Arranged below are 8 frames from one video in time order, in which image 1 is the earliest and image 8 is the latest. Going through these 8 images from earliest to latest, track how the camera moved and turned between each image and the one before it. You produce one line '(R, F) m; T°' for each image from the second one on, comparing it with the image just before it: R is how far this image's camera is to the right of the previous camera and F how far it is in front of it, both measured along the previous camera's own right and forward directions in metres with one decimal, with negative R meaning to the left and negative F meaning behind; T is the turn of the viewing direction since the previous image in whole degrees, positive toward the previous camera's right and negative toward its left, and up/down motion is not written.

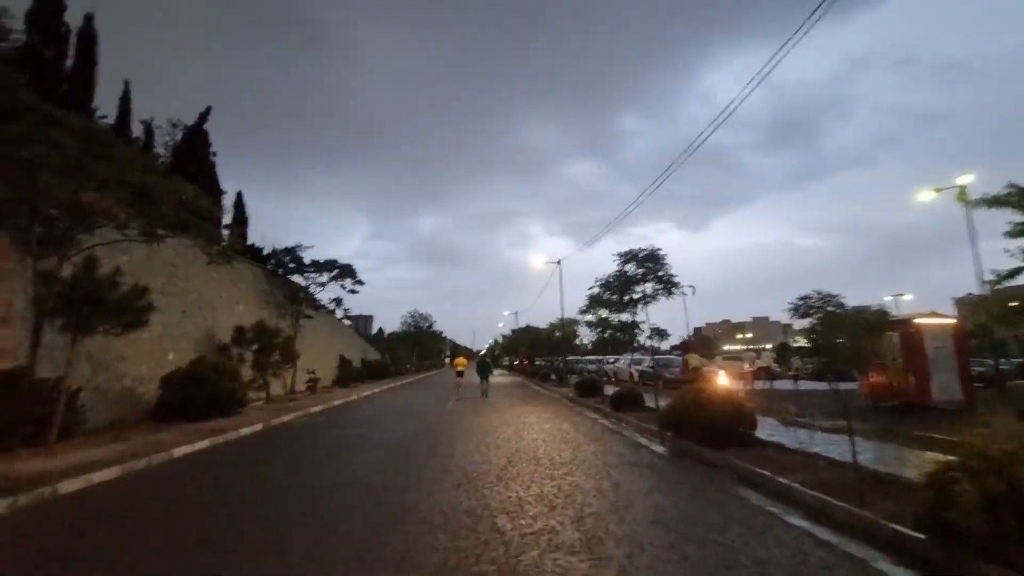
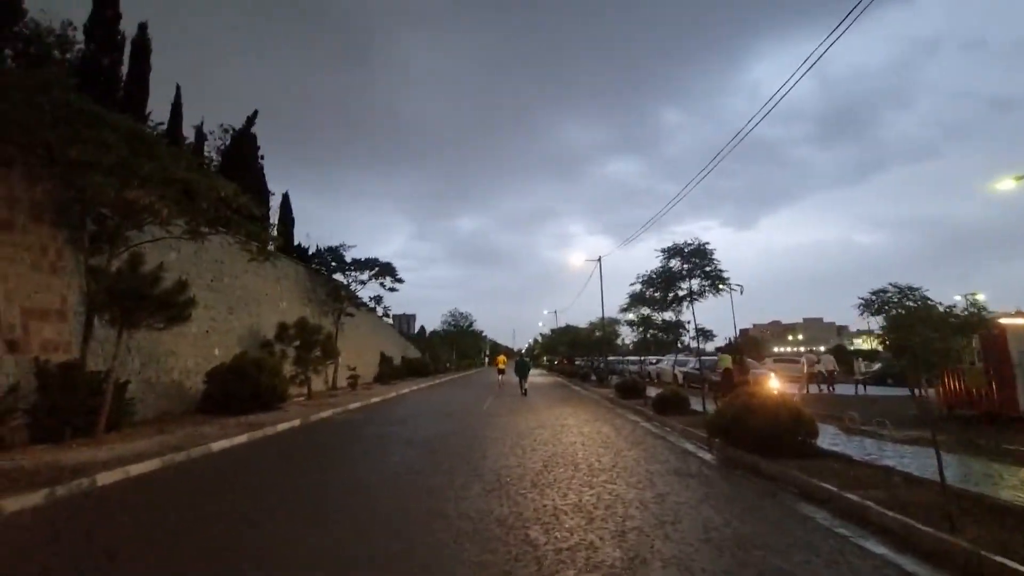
(+0.1, +0.6) m; -5°
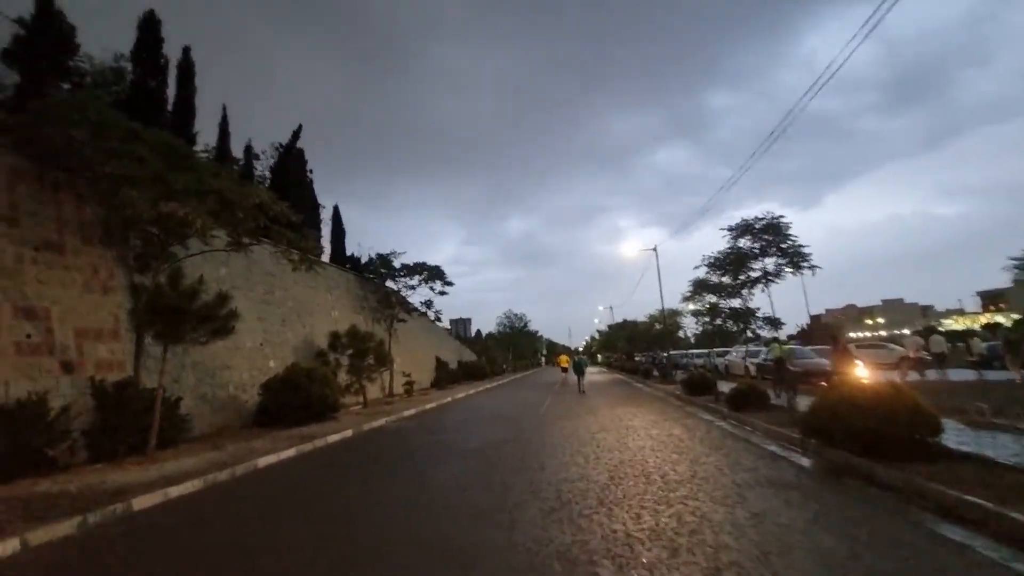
(+0.1, +1.3) m; -6°
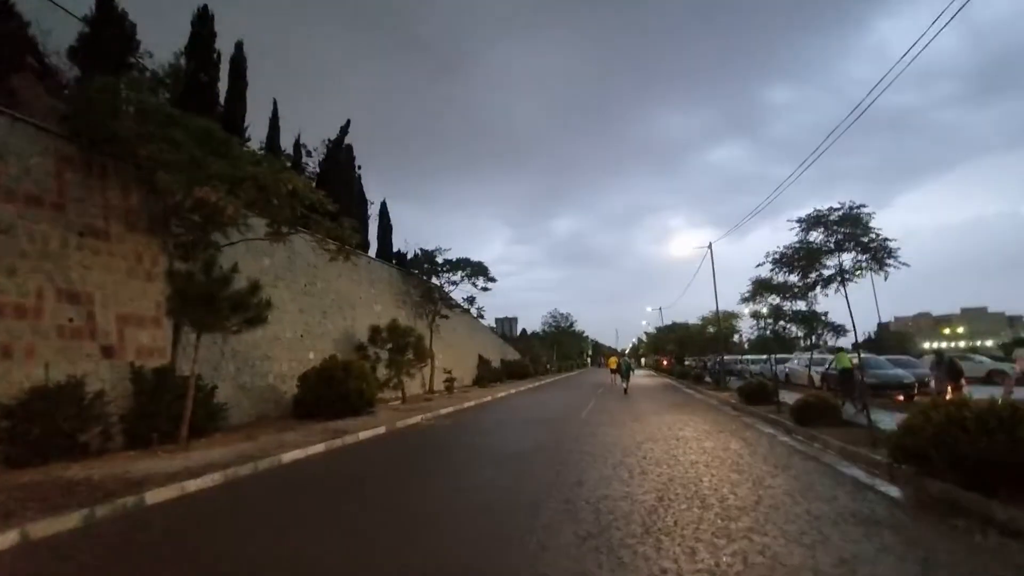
(+0.2, +1.0) m; -5°
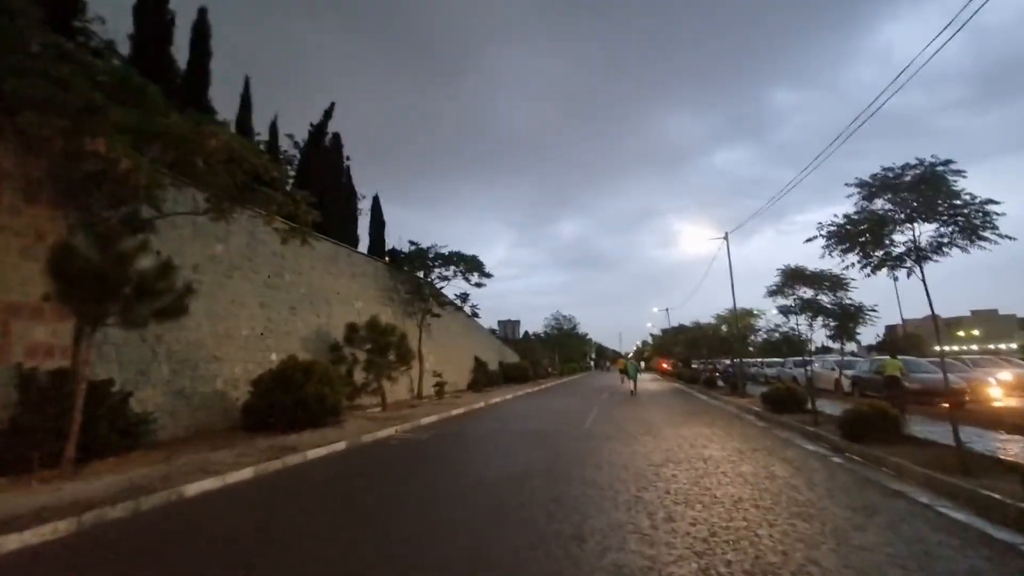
(+0.4, +2.9) m; 0°
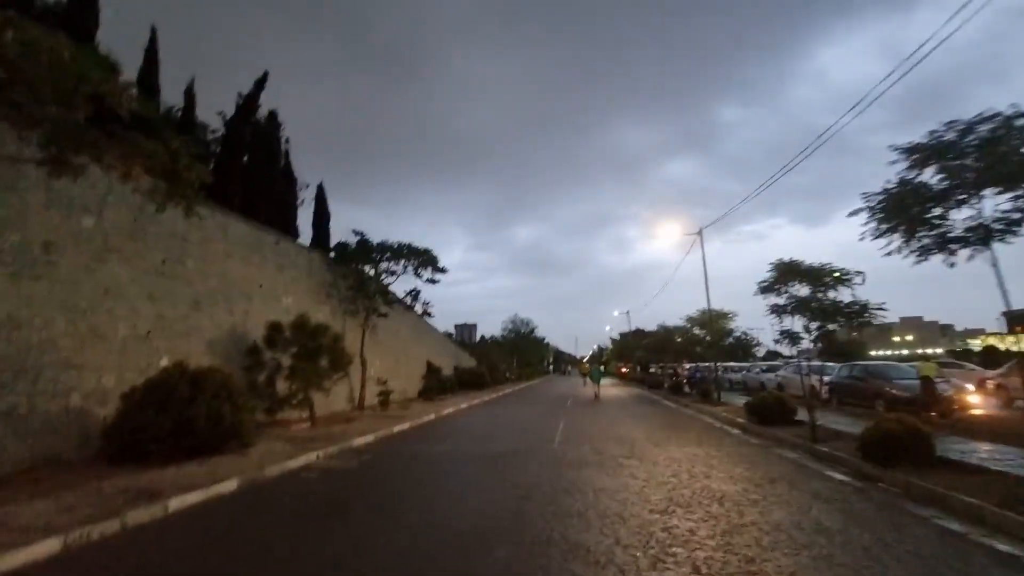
(+0.1, +3.2) m; +5°
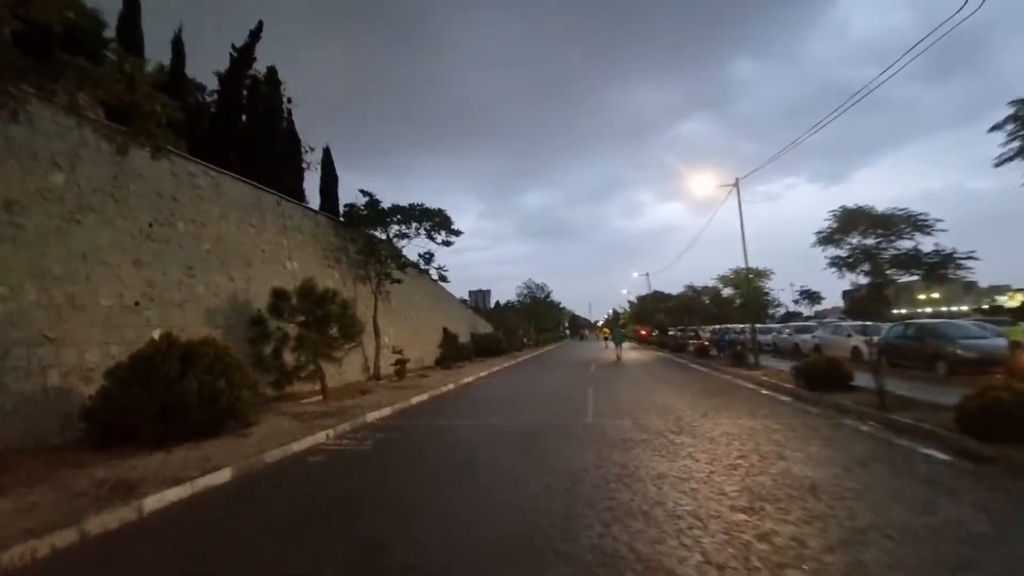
(-0.4, +1.8) m; -2°
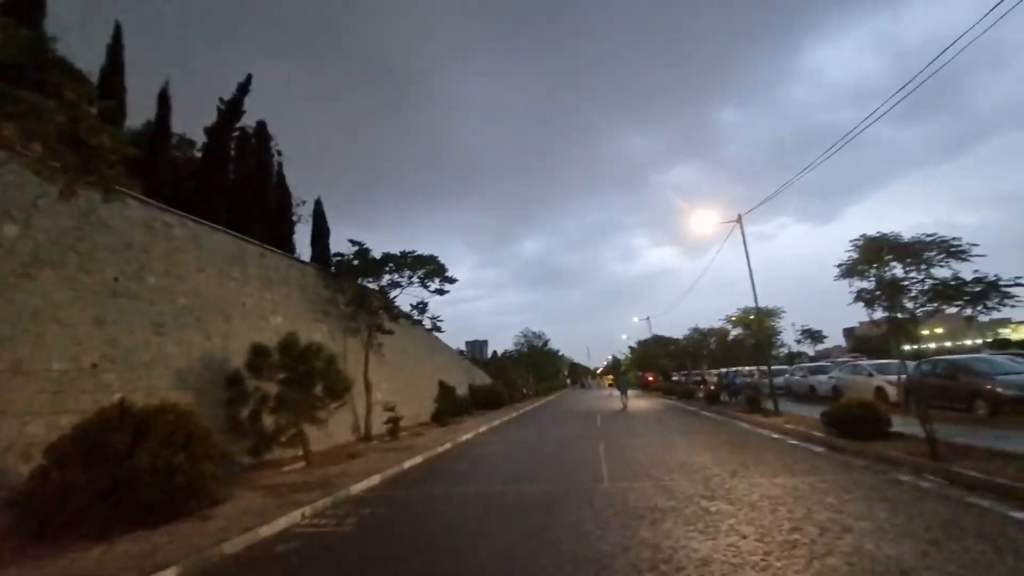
(-0.1, +1.3) m; 0°
